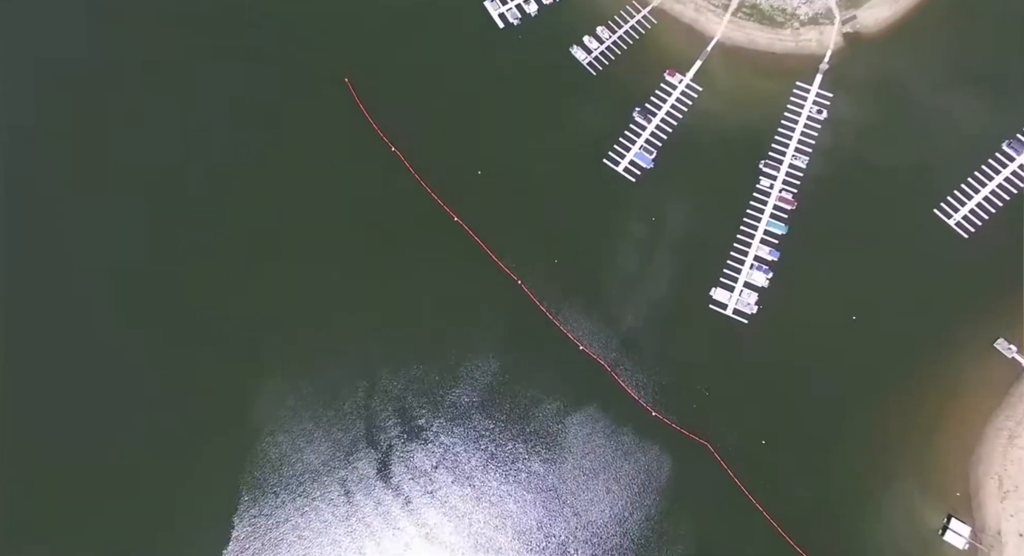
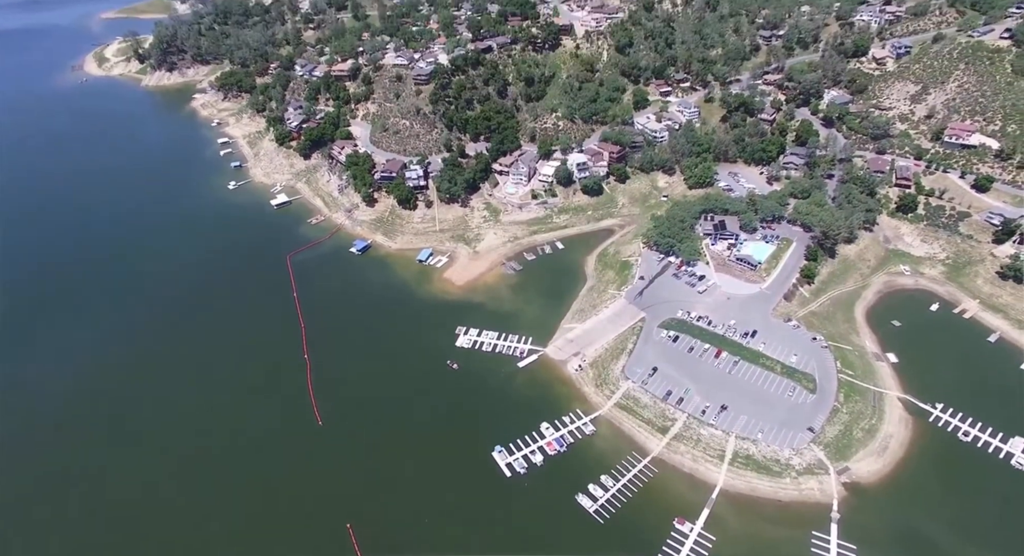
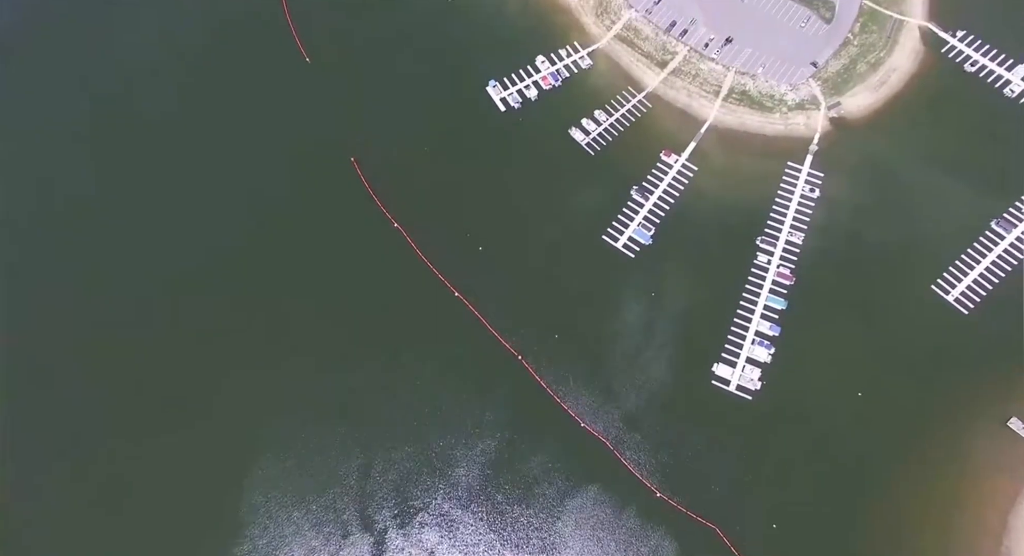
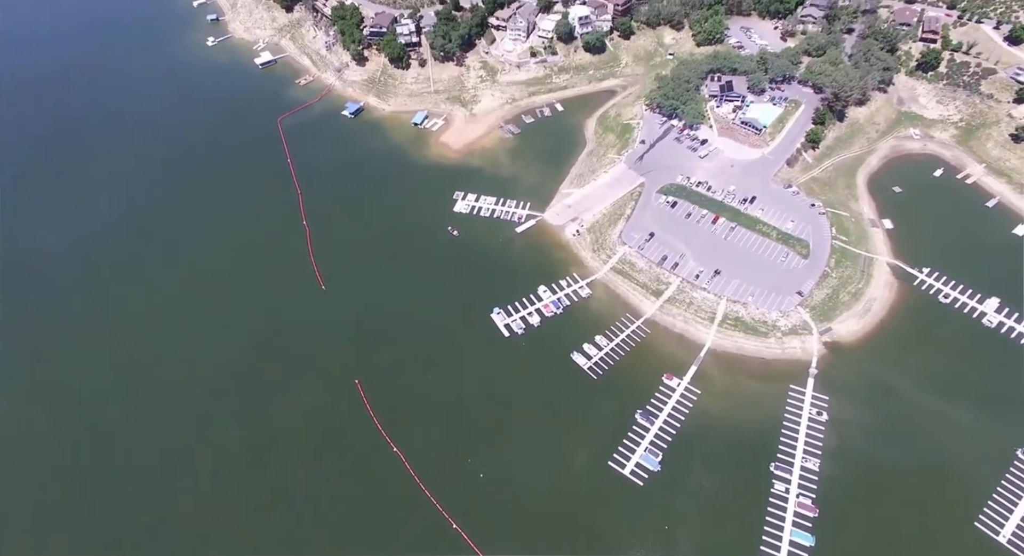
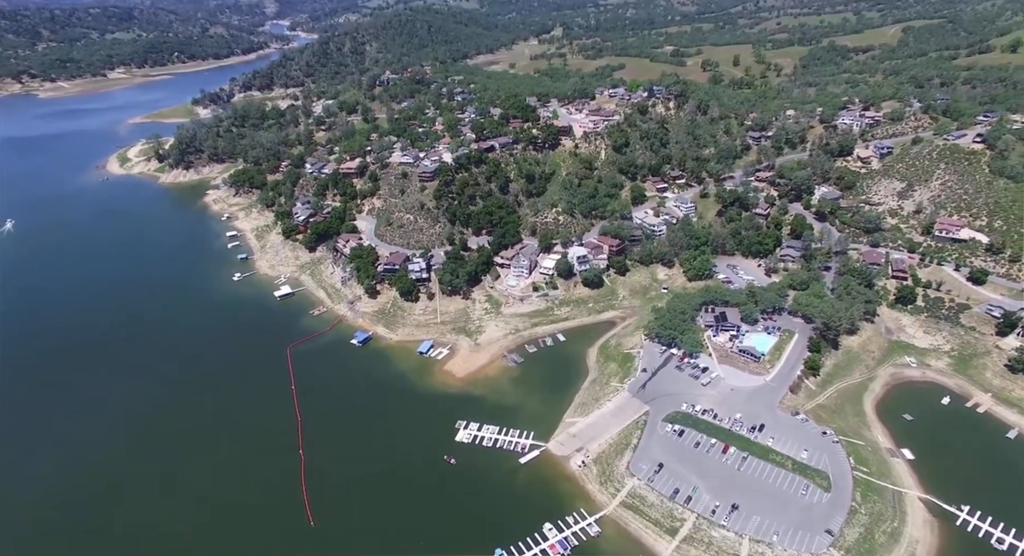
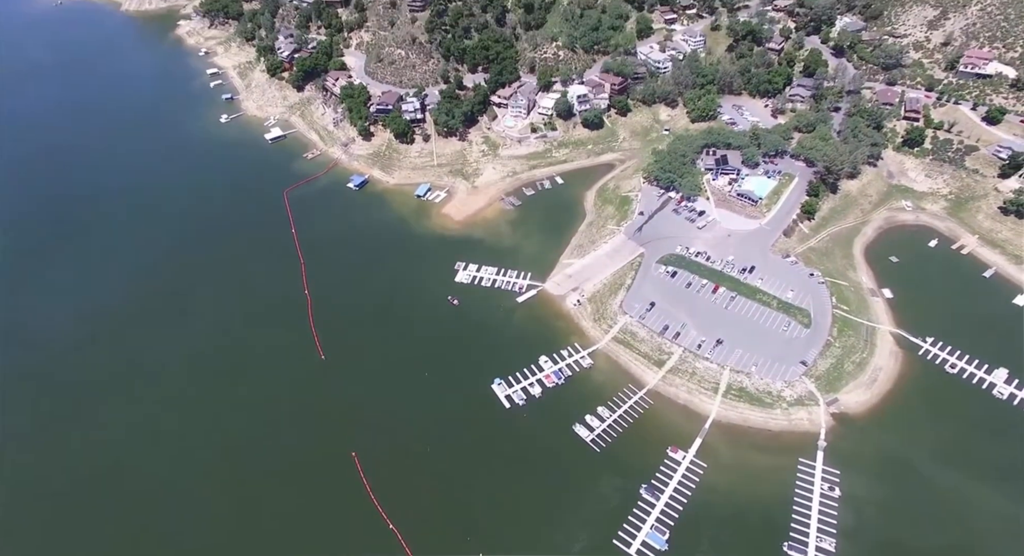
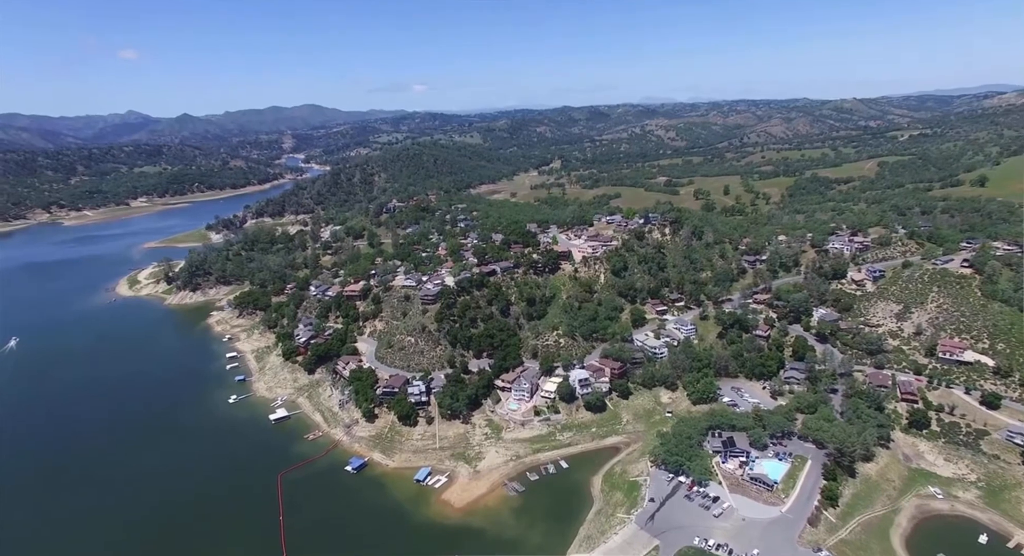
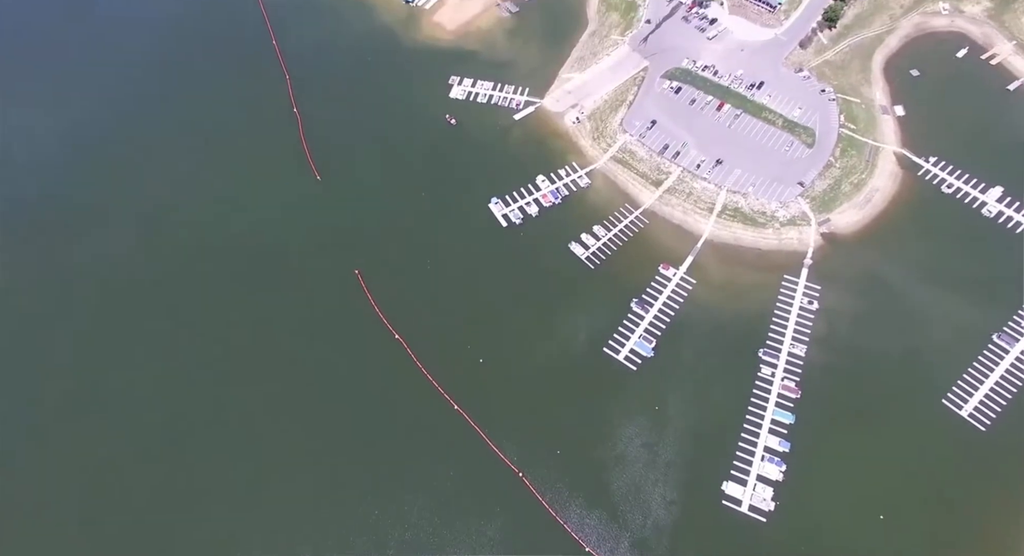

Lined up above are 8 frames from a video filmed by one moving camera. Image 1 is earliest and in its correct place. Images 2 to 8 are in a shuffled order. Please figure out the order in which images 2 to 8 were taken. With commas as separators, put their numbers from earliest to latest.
3, 8, 4, 6, 2, 5, 7
